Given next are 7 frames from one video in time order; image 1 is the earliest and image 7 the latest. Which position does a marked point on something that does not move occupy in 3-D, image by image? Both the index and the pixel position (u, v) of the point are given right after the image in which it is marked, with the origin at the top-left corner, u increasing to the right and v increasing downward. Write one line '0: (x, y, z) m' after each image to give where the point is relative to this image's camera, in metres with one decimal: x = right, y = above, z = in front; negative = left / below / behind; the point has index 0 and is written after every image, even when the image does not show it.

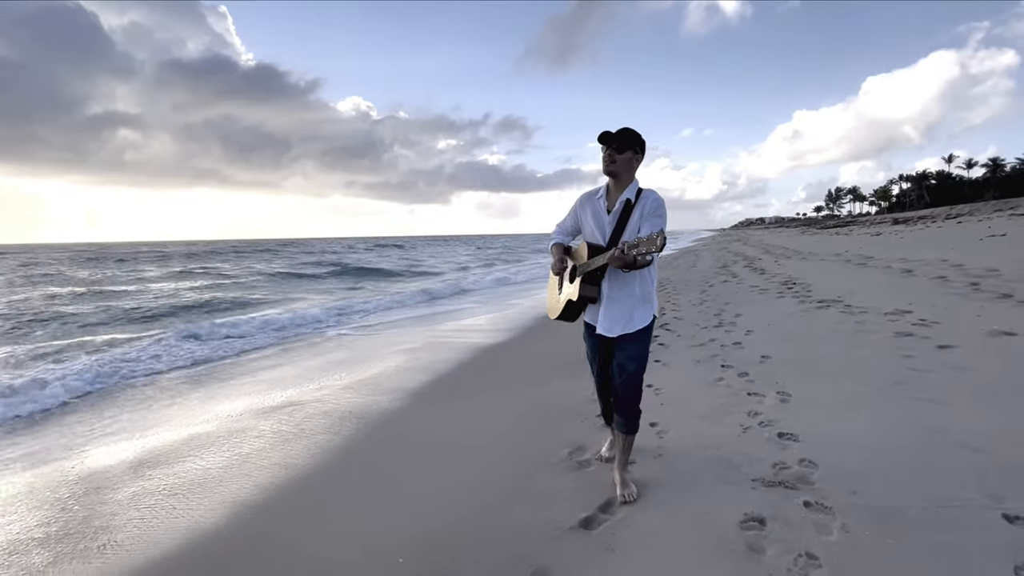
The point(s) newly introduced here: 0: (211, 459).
0: (-2.3, -1.3, +3.8) m
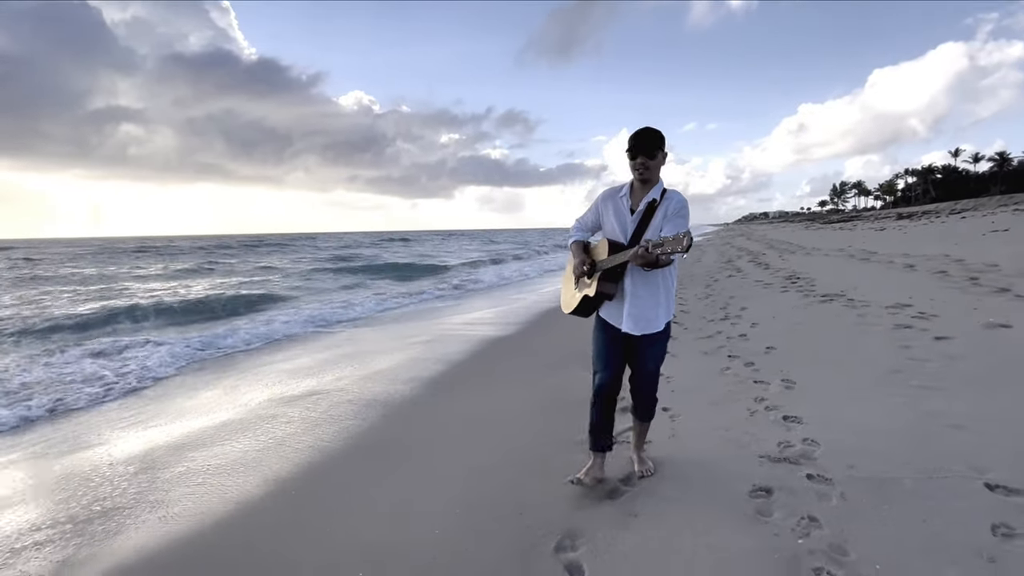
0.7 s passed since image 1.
0: (-2.1, -1.2, +4.0) m
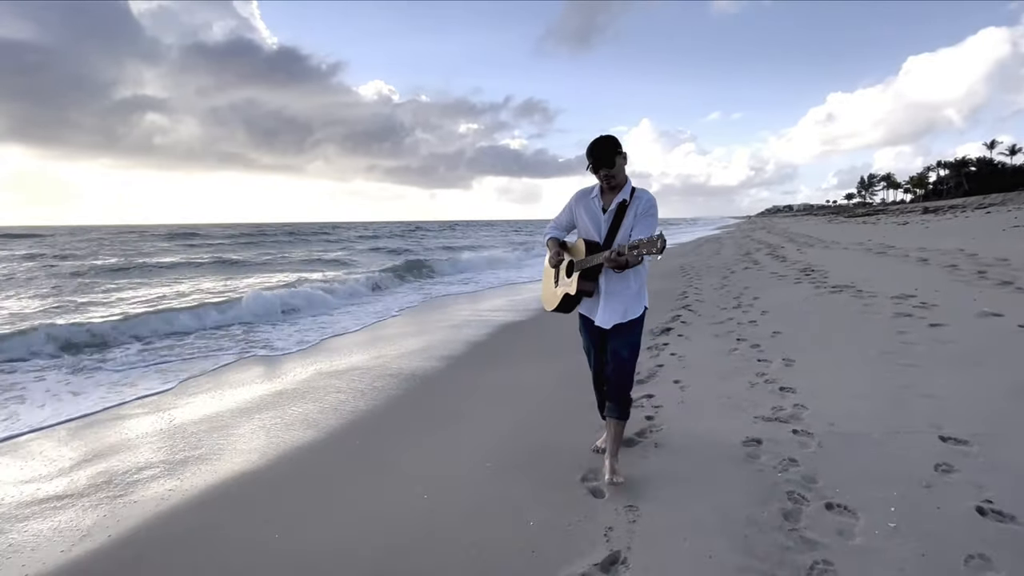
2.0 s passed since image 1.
0: (-1.9, -1.1, +4.6) m
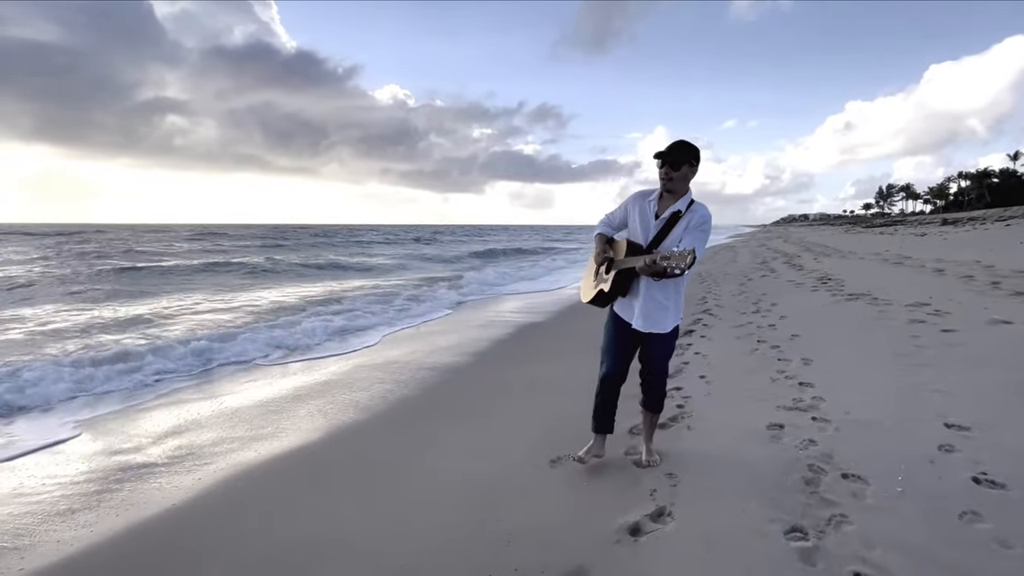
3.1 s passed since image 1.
0: (-1.6, -1.0, +5.0) m
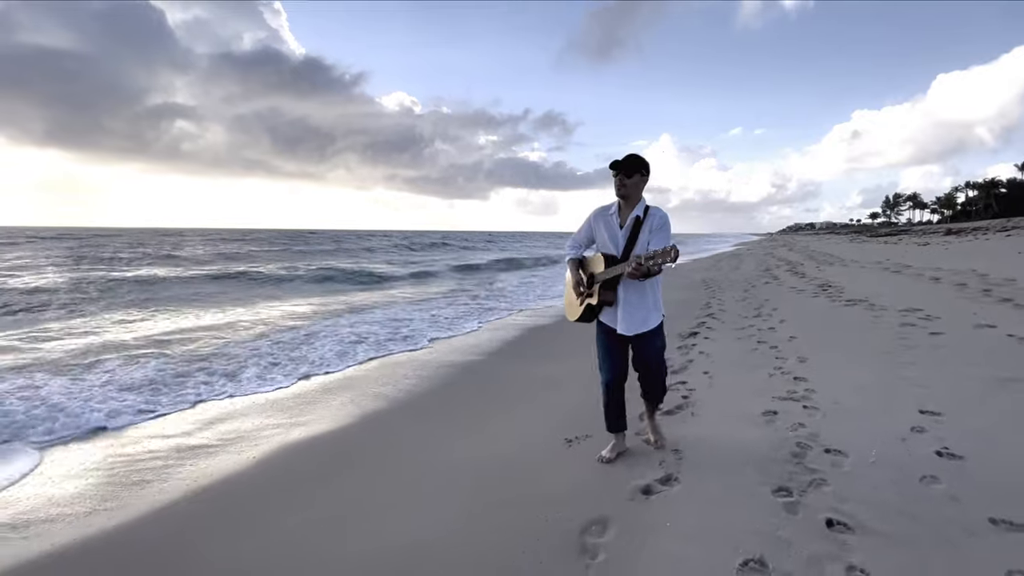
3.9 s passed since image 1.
0: (-1.4, -1.1, +5.4) m
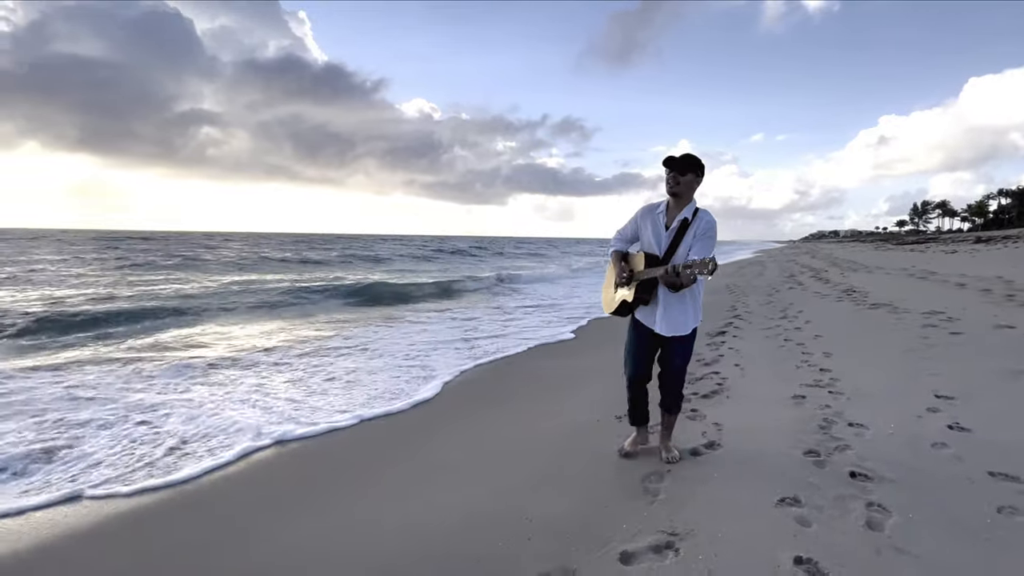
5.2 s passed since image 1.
0: (-0.9, -1.0, +5.9) m
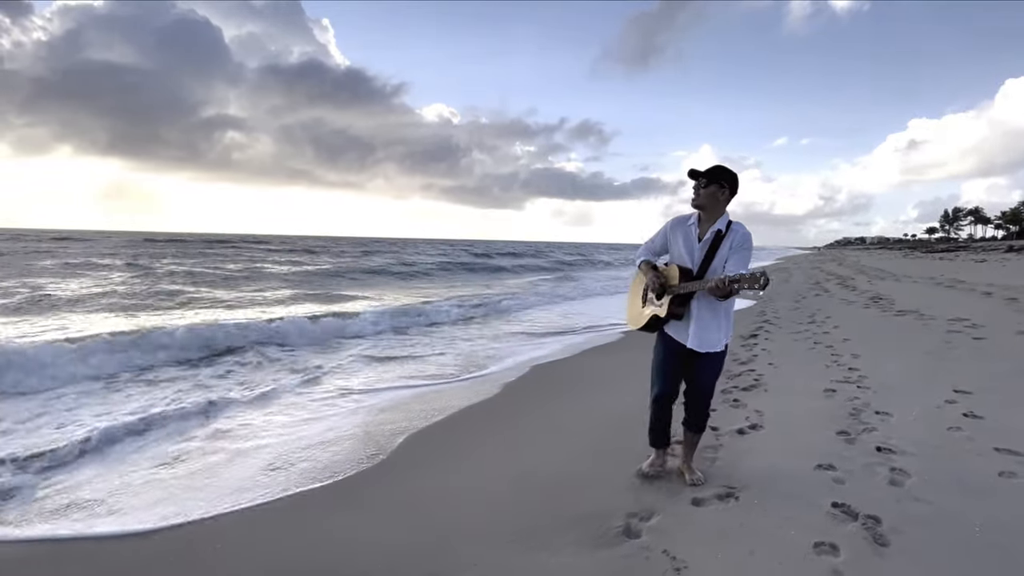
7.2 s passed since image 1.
0: (-0.3, -1.1, +6.4) m
